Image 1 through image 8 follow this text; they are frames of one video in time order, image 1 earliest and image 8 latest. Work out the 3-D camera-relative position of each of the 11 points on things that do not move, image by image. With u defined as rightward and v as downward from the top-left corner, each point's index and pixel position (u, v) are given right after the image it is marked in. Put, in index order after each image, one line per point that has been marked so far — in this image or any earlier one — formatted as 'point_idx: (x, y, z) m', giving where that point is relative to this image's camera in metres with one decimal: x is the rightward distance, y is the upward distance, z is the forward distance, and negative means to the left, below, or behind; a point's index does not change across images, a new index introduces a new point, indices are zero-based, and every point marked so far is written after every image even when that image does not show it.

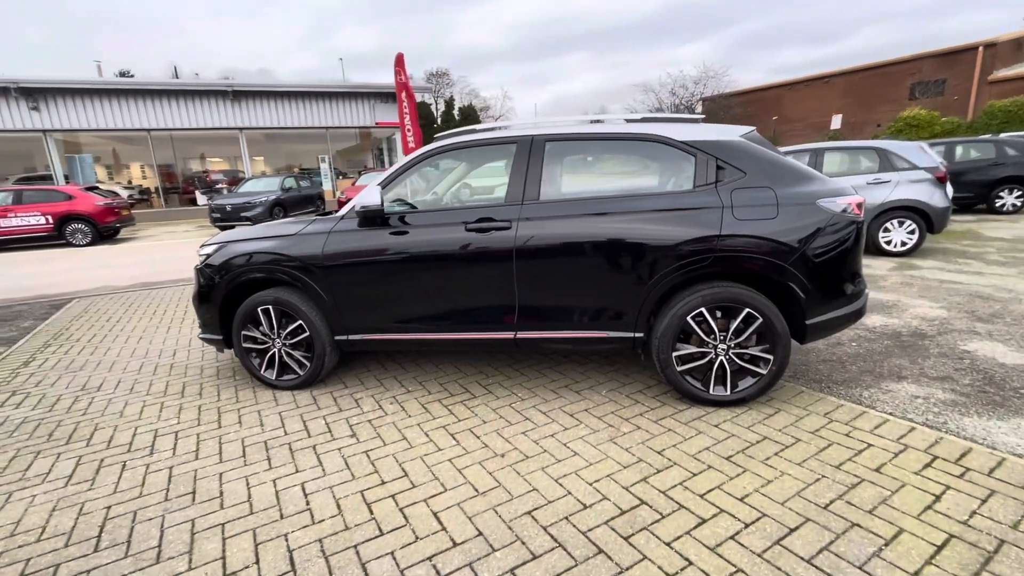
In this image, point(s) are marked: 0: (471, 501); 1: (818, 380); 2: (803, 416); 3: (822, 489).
0: (-0.2, -1.1, +2.4) m
1: (+2.3, -0.7, +3.5) m
2: (+1.9, -0.8, +3.0) m
3: (+1.5, -1.0, +2.3) m
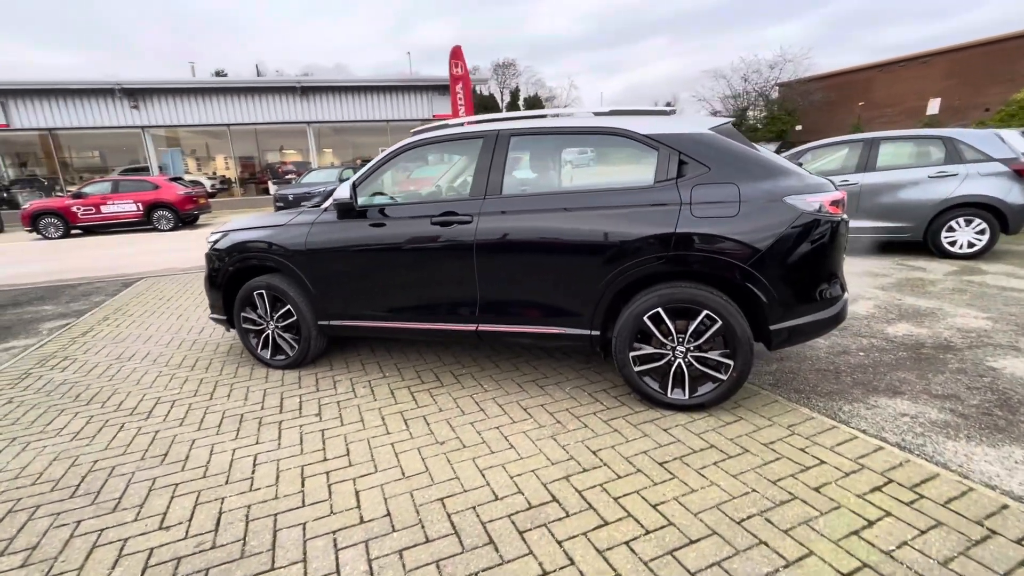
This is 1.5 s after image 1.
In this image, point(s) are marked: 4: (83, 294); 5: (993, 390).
0: (-0.6, -1.0, +2.5) m
1: (+2.0, -0.7, +3.3) m
2: (+1.5, -0.8, +2.8) m
3: (+1.1, -1.0, +2.2) m
4: (-6.8, -0.1, +7.5) m
5: (+3.3, -0.7, +3.2) m
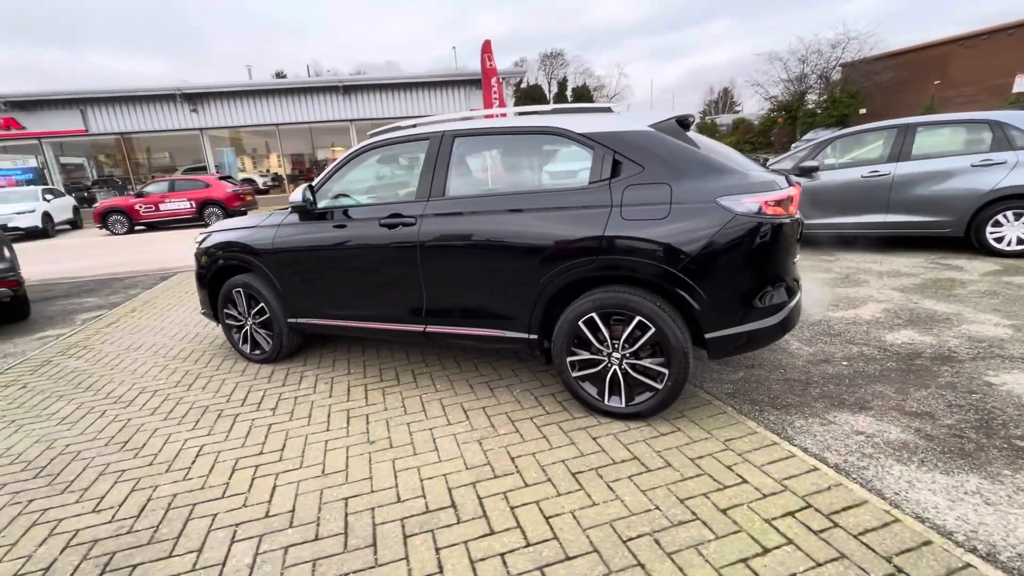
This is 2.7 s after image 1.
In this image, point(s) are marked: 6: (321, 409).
0: (-1.1, -1.1, +2.6) m
1: (+1.6, -0.7, +3.1) m
2: (+1.1, -0.9, +2.7) m
3: (+0.6, -1.1, +2.1) m
4: (-6.7, 0.0, +8.1) m
5: (+2.8, -0.7, +2.9) m
6: (-1.4, -0.9, +3.4) m
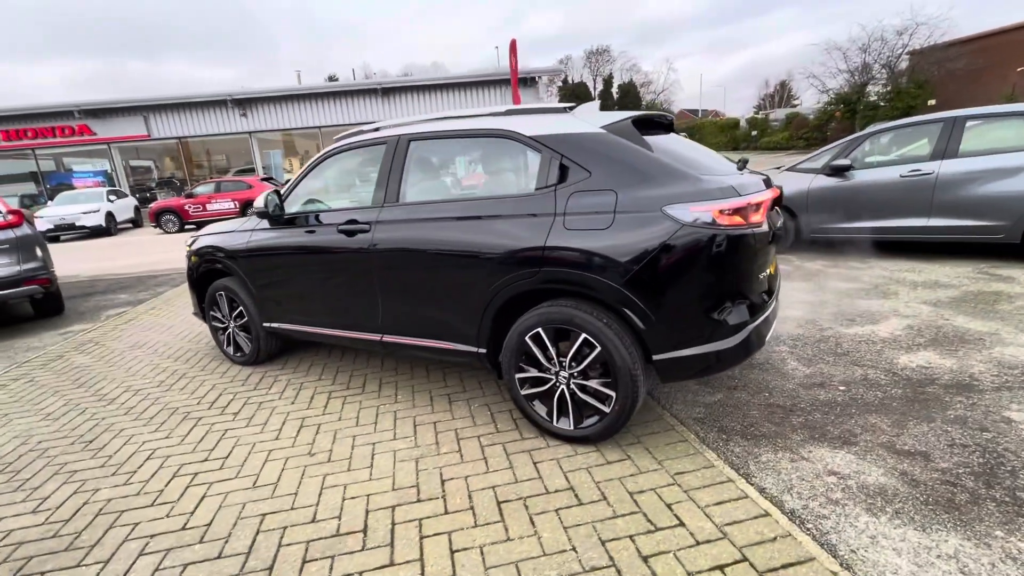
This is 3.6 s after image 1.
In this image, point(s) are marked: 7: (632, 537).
0: (-1.5, -1.1, +2.5) m
1: (+1.3, -0.8, +2.8) m
2: (+0.7, -1.0, +2.5) m
3: (+0.1, -1.1, +1.9) m
4: (-6.5, +0.1, +8.6) m
5: (+2.5, -0.9, +2.5) m
6: (-1.7, -0.9, +3.4) m
7: (+0.5, -1.1, +2.0) m
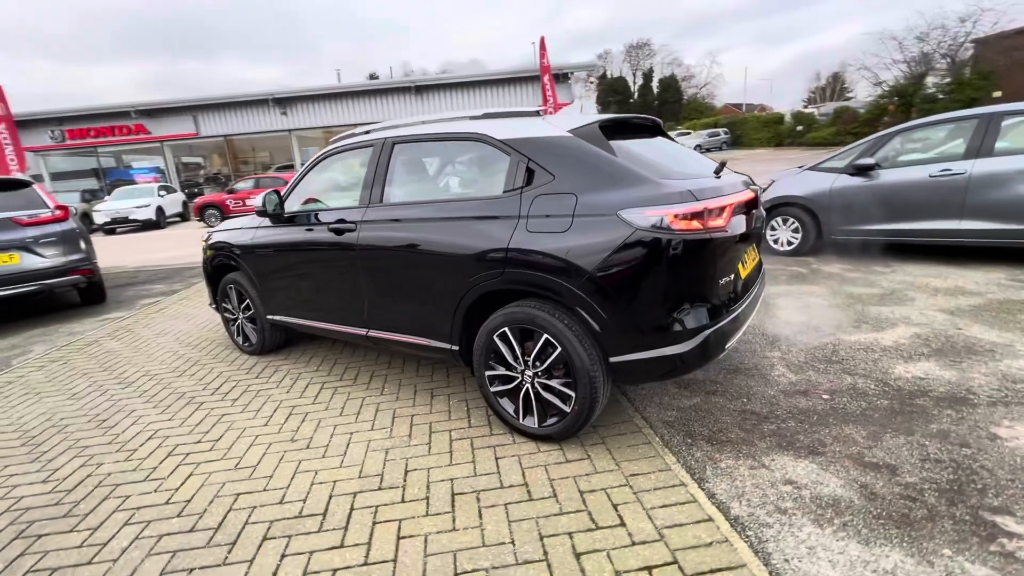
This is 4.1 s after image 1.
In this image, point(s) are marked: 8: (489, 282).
0: (-1.7, -1.1, +2.7) m
1: (+1.1, -0.9, +2.8) m
2: (+0.5, -1.0, +2.5) m
3: (-0.1, -1.1, +2.0) m
4: (-6.3, +0.2, +9.1) m
5: (+2.3, -0.9, +2.4) m
6: (-1.8, -0.9, +3.6) m
7: (+0.3, -1.1, +2.1) m
8: (-0.1, 0.0, +2.7) m
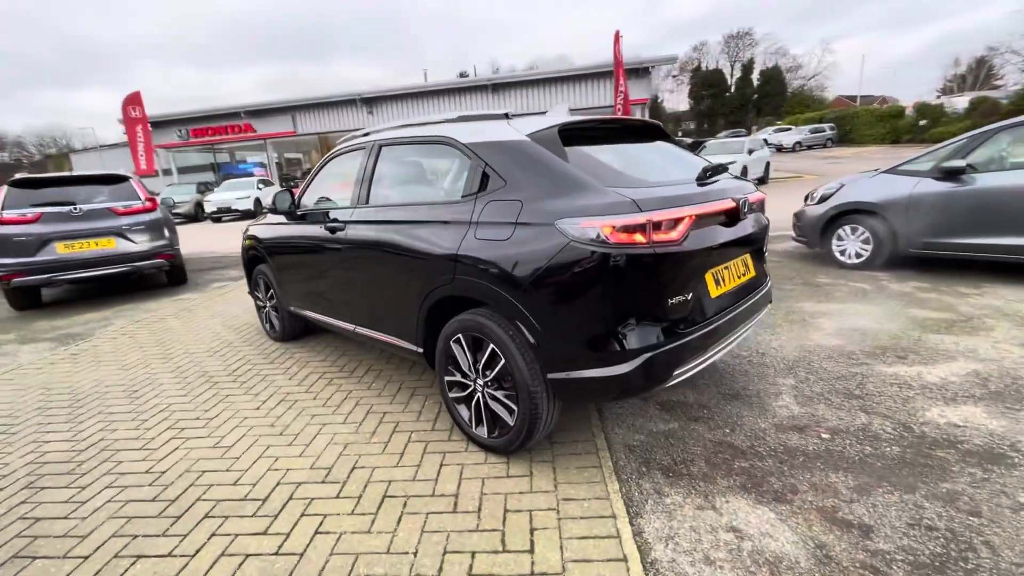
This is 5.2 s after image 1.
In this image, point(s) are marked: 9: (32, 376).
0: (-2.0, -1.0, +3.0) m
1: (+0.8, -1.0, +2.6) m
2: (+0.1, -1.0, +2.4) m
3: (-0.6, -1.2, +2.0) m
4: (-5.3, +0.5, +10.0) m
5: (+1.9, -1.1, +2.0) m
6: (-2.0, -0.8, +3.9) m
7: (-0.2, -1.1, +2.0) m
8: (-0.4, 0.0, +2.7) m
9: (-4.5, -0.8, +4.4) m
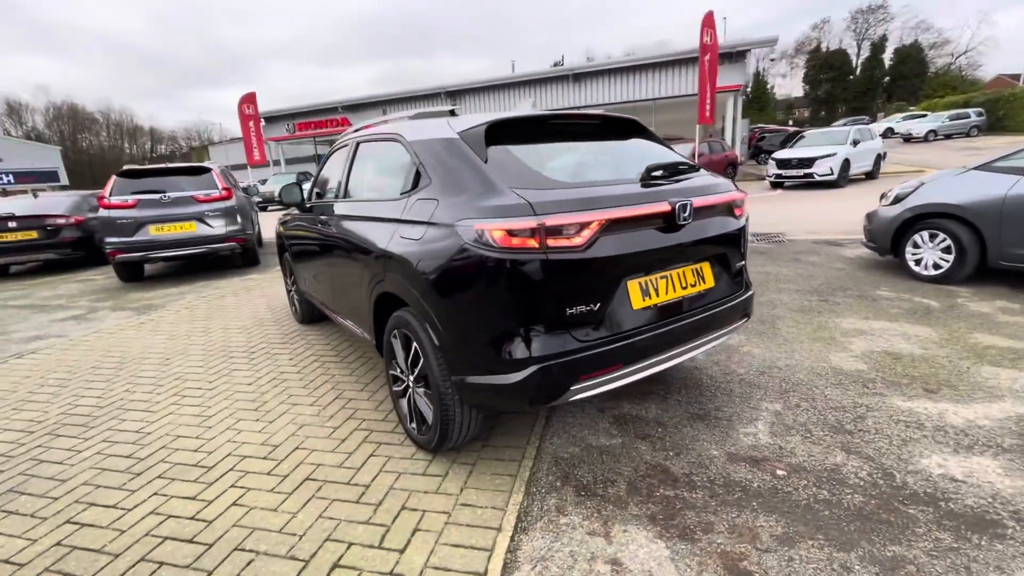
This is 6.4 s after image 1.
0: (-2.3, -0.9, +3.4) m
1: (+0.3, -1.0, +2.5) m
2: (-0.4, -1.0, +2.4) m
3: (-1.1, -1.1, +2.1) m
4: (-4.3, +0.9, +10.9) m
5: (+1.3, -1.2, +1.7) m
6: (-2.1, -0.7, +4.2) m
7: (-0.7, -1.1, +2.1) m
8: (-0.8, 0.0, +2.8) m
9: (-4.5, -0.6, +5.2) m
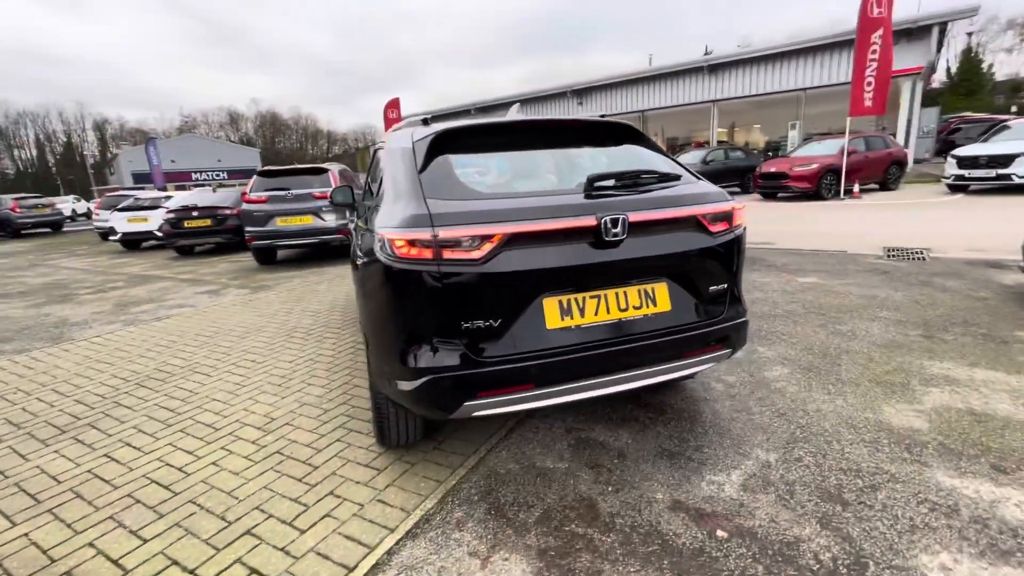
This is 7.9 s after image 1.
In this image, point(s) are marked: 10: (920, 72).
0: (-2.4, -0.8, +4.0) m
1: (-0.1, -1.1, +2.4) m
2: (-0.8, -1.1, +2.5) m
3: (-1.5, -1.1, +2.5) m
4: (-2.1, +1.1, +11.7) m
5: (+0.6, -1.3, +1.4) m
6: (-2.0, -0.6, +4.7) m
7: (-1.2, -1.1, +2.3) m
8: (-1.0, 0.0, +3.0) m
9: (-4.0, -0.3, +6.4) m
10: (+16.2, +8.6, +18.7) m
